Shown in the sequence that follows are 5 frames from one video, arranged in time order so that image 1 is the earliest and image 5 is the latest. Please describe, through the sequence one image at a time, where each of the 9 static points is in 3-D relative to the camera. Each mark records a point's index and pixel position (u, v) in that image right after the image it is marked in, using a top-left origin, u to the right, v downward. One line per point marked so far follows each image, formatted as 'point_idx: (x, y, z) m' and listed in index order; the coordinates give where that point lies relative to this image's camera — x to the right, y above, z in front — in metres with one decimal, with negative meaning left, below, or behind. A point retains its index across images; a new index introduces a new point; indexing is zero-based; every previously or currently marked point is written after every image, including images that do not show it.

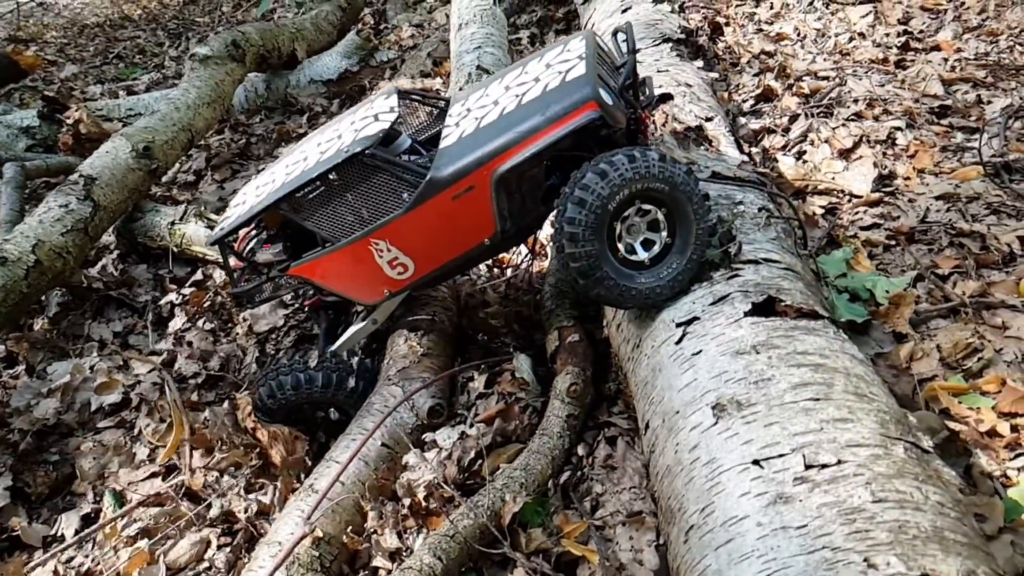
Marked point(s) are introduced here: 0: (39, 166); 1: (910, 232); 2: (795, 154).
0: (-4.2, +1.1, +7.2) m
1: (+2.2, +0.3, +4.6) m
2: (+1.9, +0.9, +5.6) m
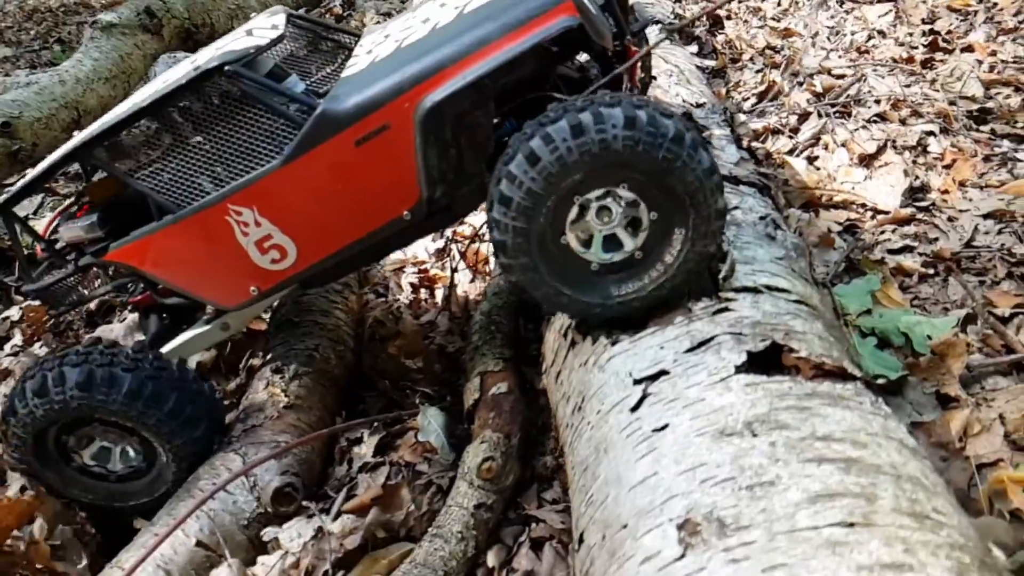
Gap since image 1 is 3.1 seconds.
0: (-4.5, +1.0, +6.1) m
1: (+1.9, +0.1, +3.5) m
2: (+1.6, +0.7, +4.5) m
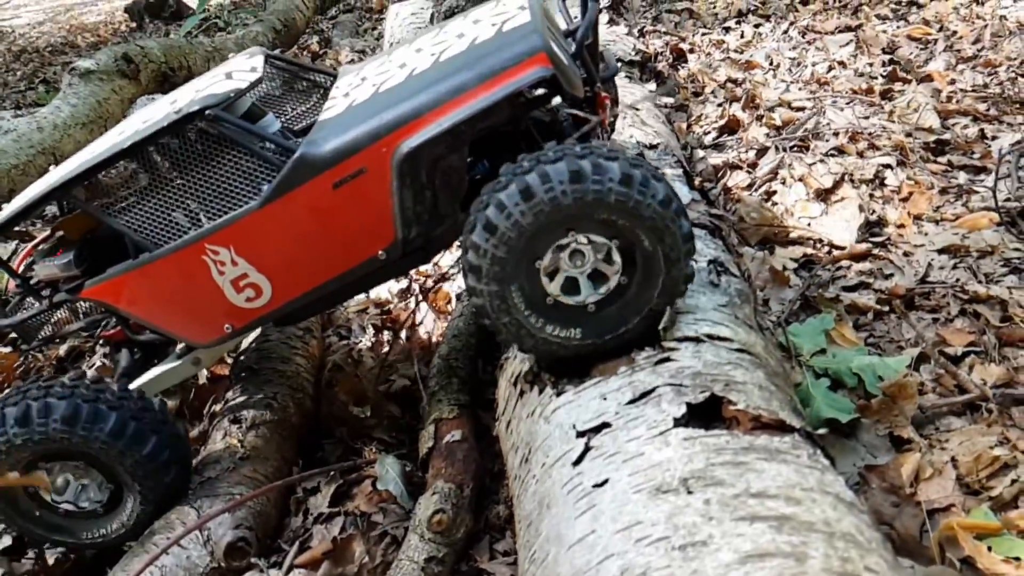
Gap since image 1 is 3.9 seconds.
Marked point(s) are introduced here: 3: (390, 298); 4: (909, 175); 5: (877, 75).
0: (-4.7, +0.7, +6.1) m
1: (+1.7, 0.0, +3.6) m
2: (+1.4, +0.5, +4.6) m
3: (-0.6, -0.1, +4.2) m
4: (+2.1, +0.6, +4.4) m
5: (+2.5, +1.5, +5.7) m
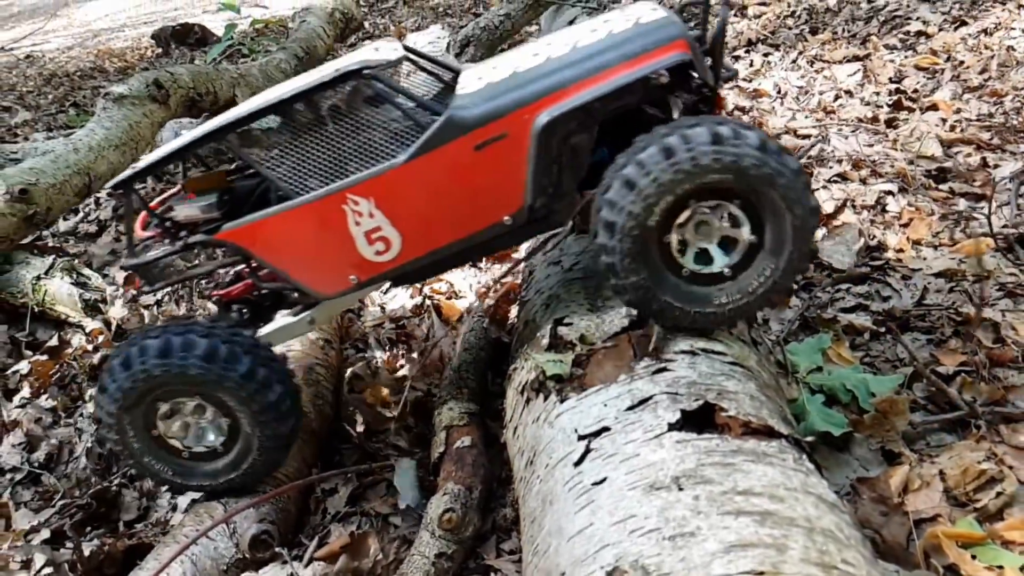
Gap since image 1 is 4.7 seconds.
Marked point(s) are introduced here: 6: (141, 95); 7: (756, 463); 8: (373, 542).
0: (-4.6, +0.6, +6.4) m
1: (+1.8, -0.1, +3.7) m
2: (+1.5, +0.4, +4.7) m
3: (-0.6, -0.1, +4.3) m
4: (+2.2, +0.5, +4.6) m
5: (+2.6, +1.3, +5.8) m
6: (-2.9, +1.6, +6.5) m
7: (+0.6, -0.5, +2.1) m
8: (-0.5, -0.9, +2.9) m
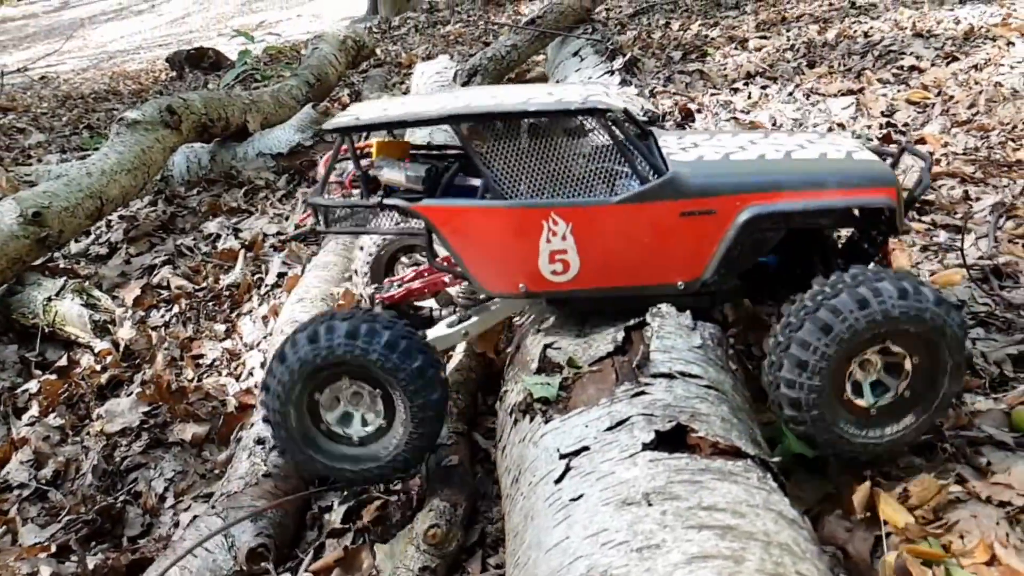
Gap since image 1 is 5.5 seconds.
0: (-4.6, +0.5, +6.6) m
1: (+1.7, -0.3, +3.9) m
2: (+1.5, +0.2, +4.9) m
3: (-0.6, -0.3, +4.5) m
4: (+2.2, +0.3, +4.7) m
5: (+2.6, +1.1, +6.0) m
6: (-2.9, +1.4, +6.7) m
7: (+0.6, -0.5, +2.3) m
8: (-0.5, -1.0, +3.0) m
